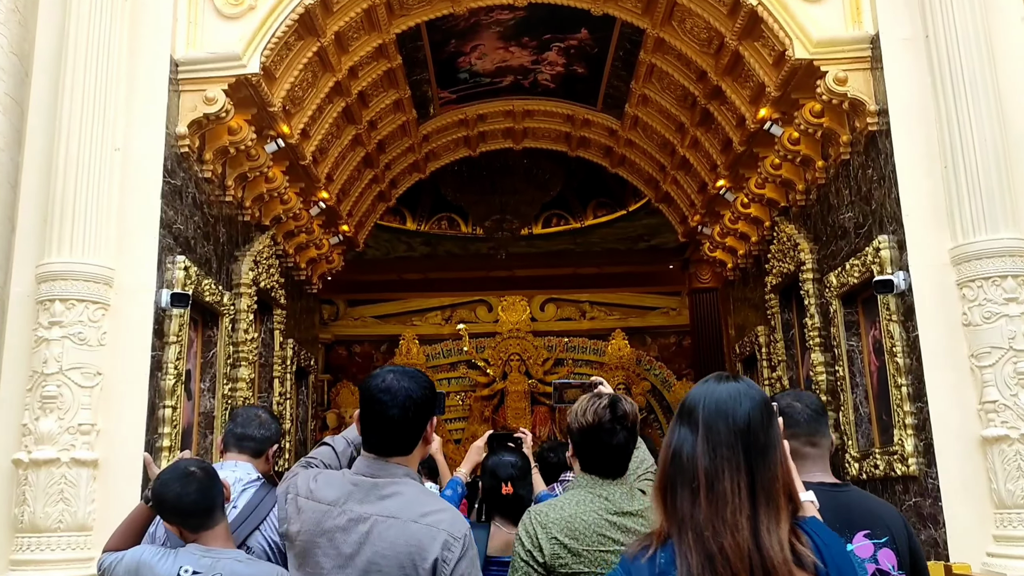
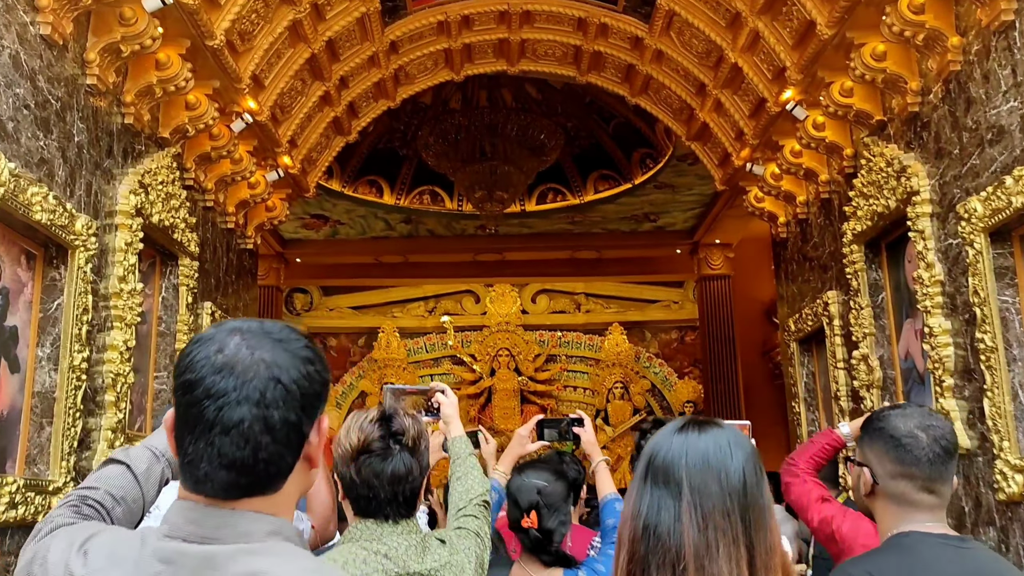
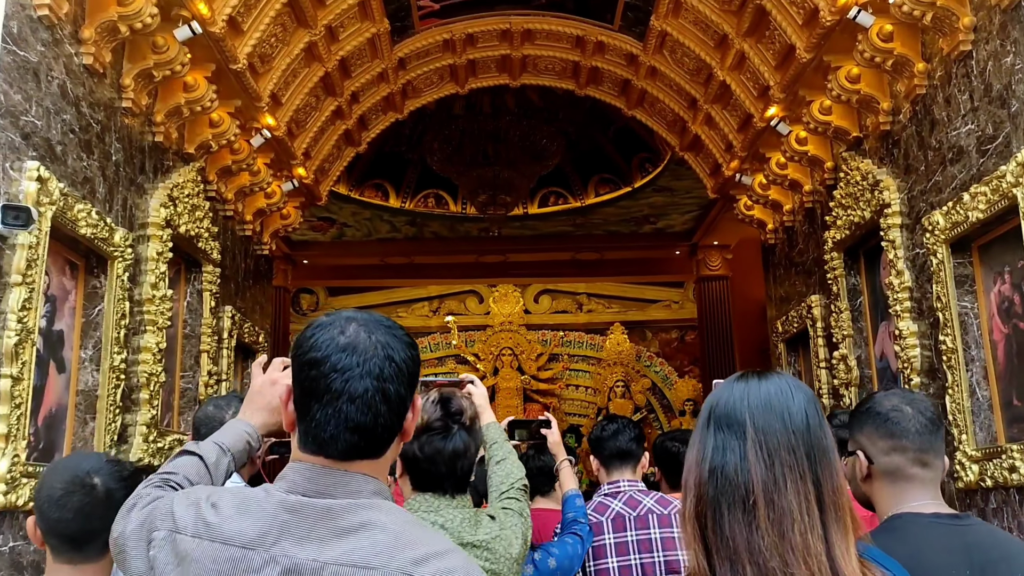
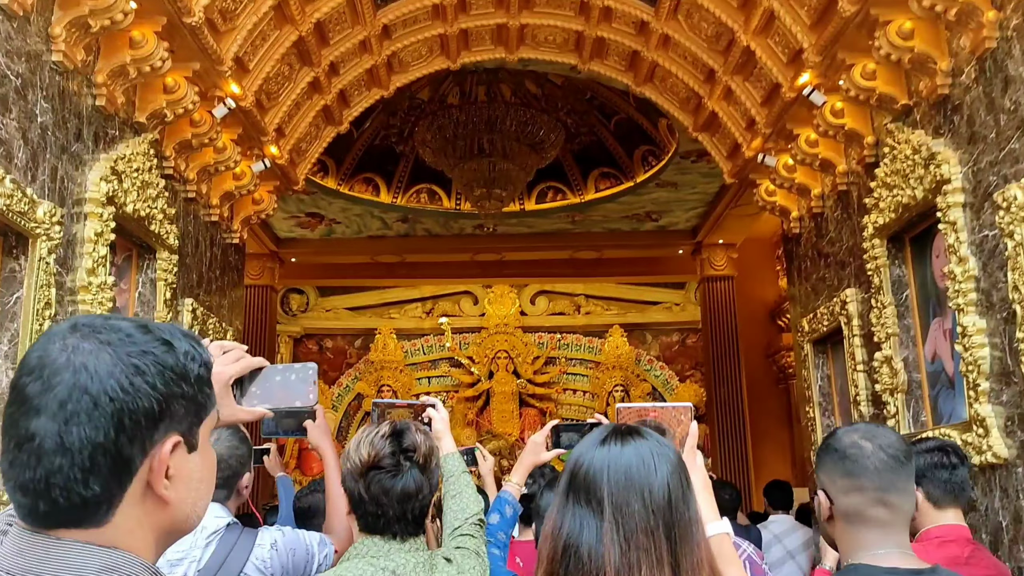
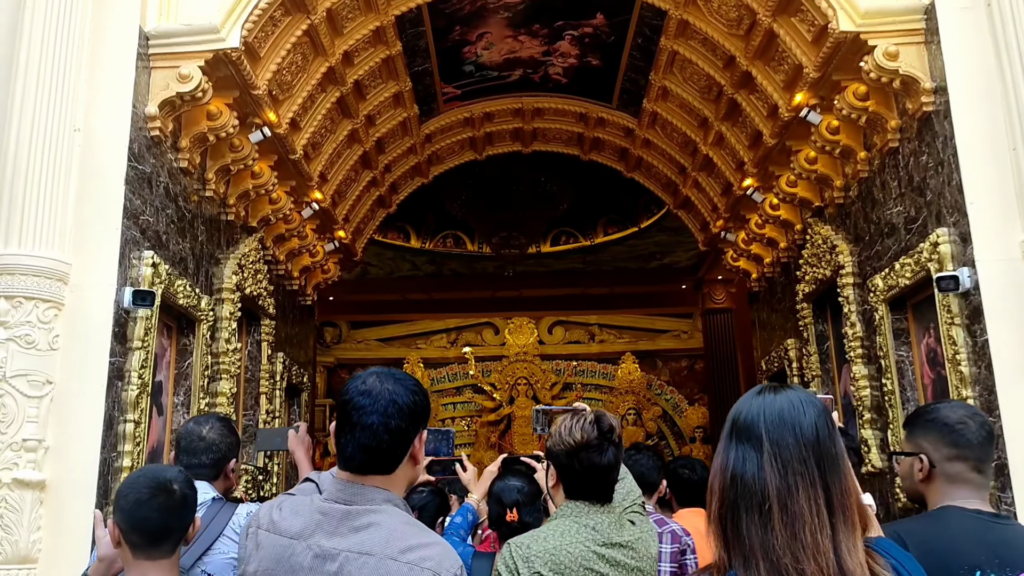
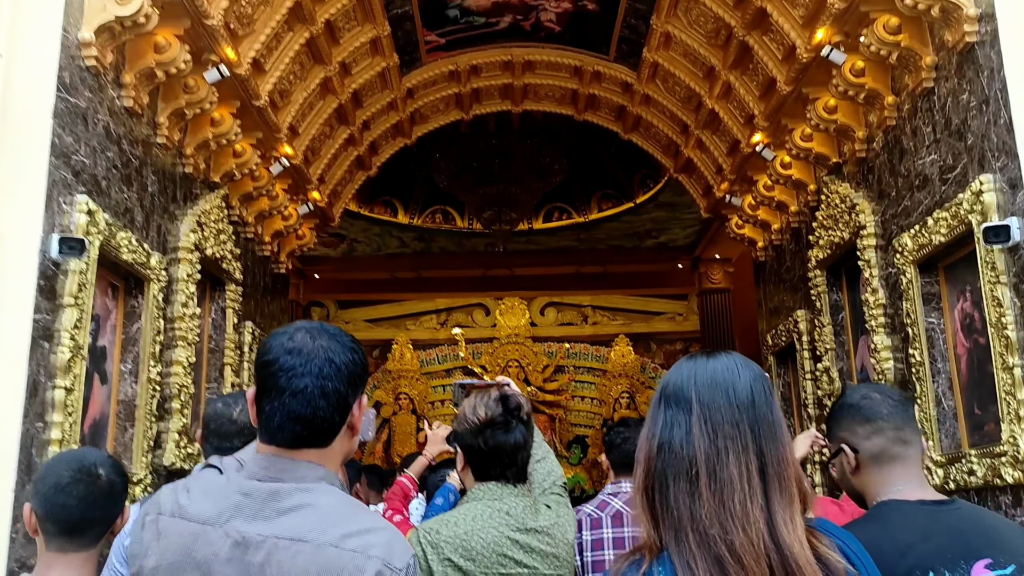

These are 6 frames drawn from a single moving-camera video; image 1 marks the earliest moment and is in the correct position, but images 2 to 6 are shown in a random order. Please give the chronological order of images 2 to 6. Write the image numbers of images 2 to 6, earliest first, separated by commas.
5, 6, 3, 2, 4
